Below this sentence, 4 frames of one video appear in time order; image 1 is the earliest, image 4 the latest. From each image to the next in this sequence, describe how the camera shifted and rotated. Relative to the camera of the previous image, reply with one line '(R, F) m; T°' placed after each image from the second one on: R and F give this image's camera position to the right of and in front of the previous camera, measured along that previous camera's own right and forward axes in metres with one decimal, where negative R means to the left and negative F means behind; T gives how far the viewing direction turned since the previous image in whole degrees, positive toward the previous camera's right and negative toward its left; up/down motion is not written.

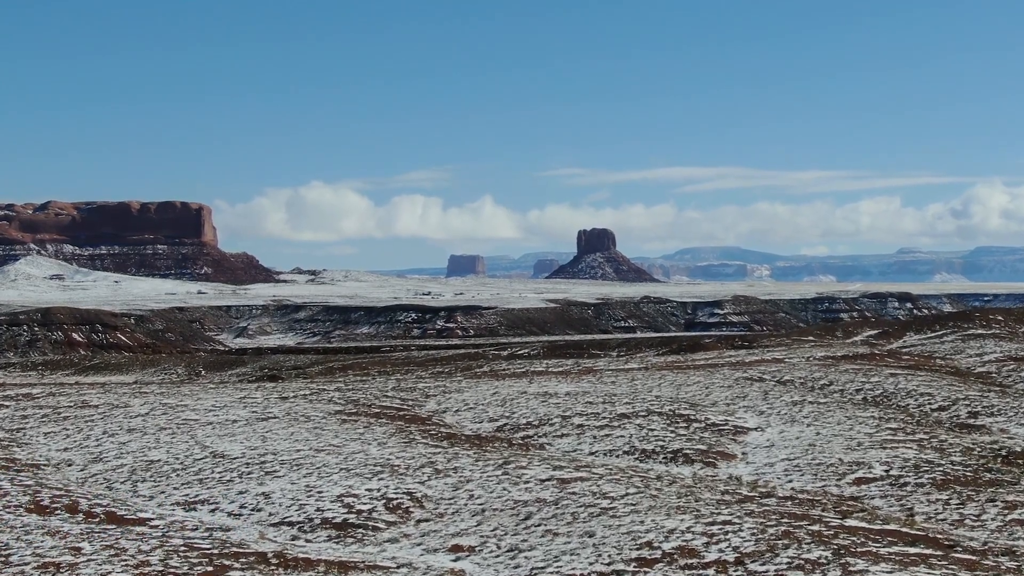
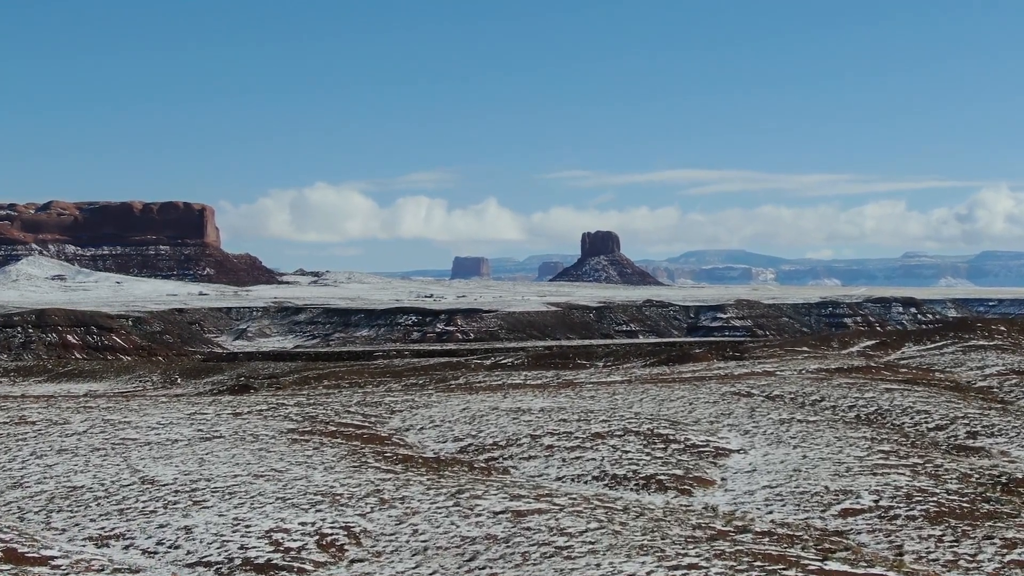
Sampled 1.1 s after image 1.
(+1.4, +2.3) m; 0°
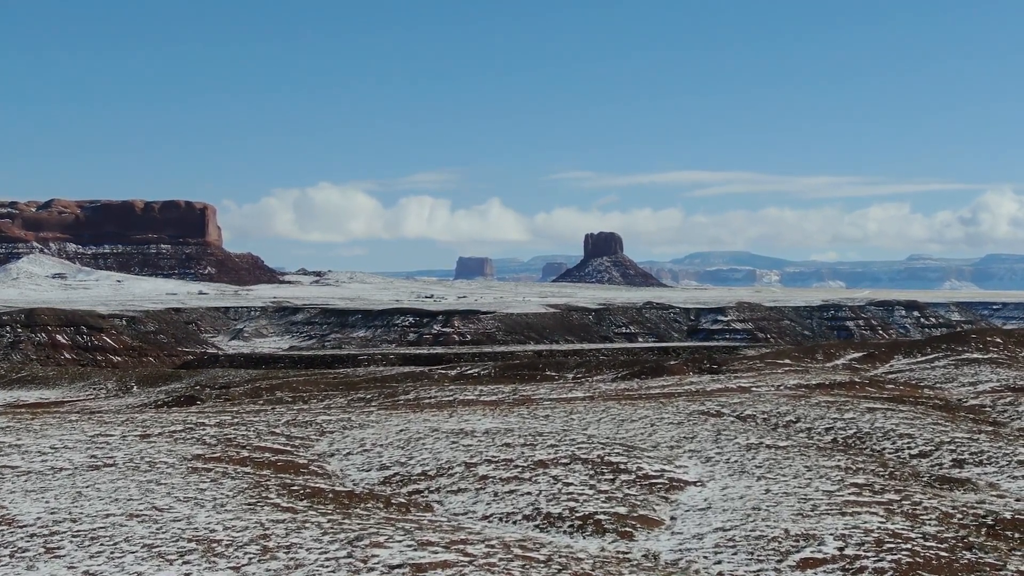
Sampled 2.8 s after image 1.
(+2.4, +3.4) m; 0°
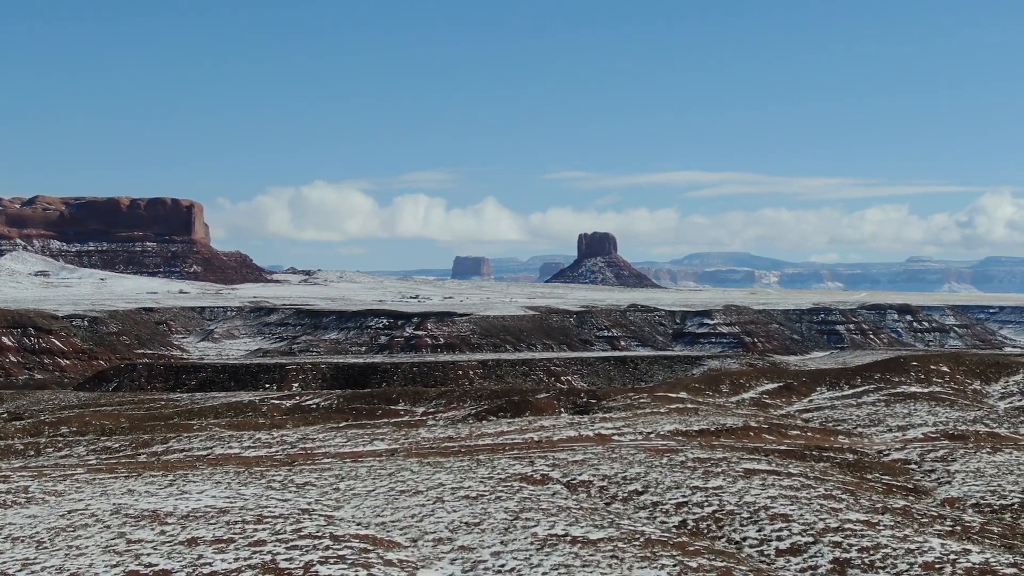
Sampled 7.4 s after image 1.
(+8.1, +9.9) m; 0°
